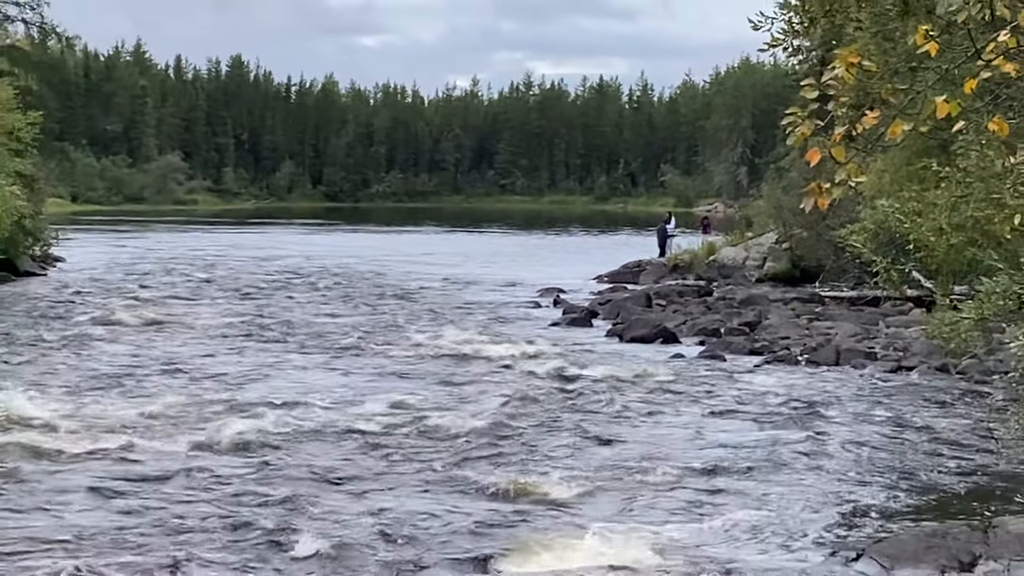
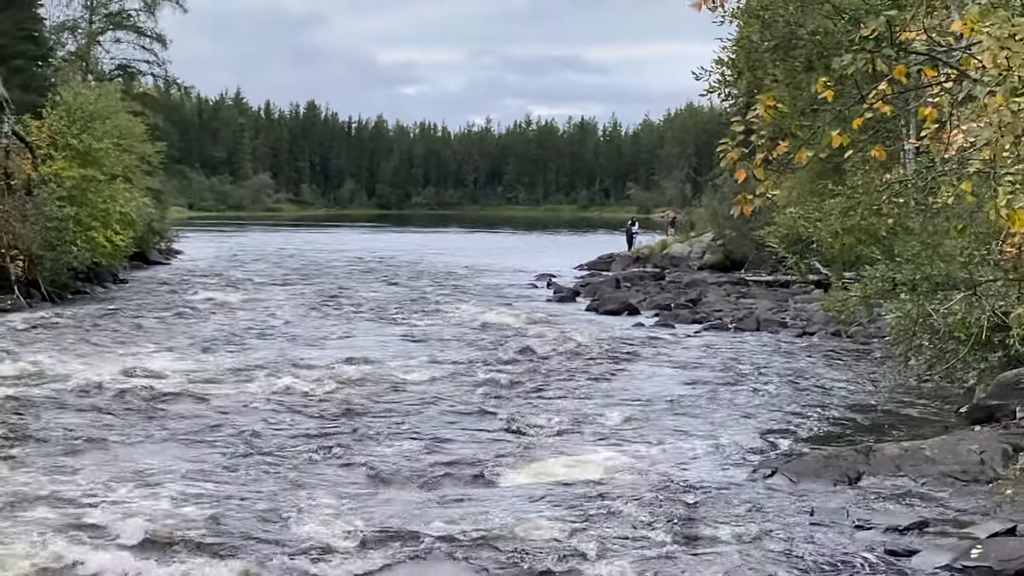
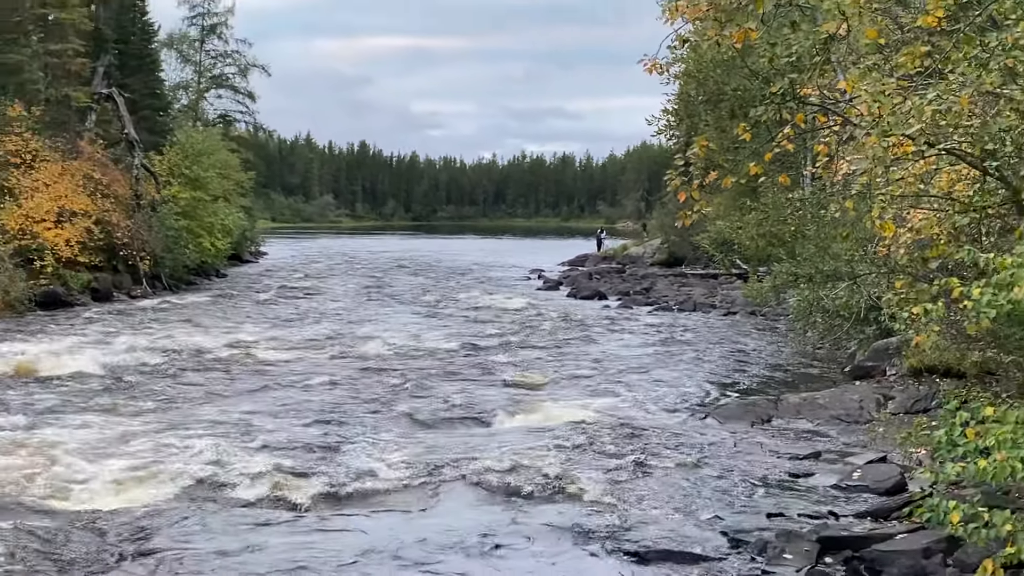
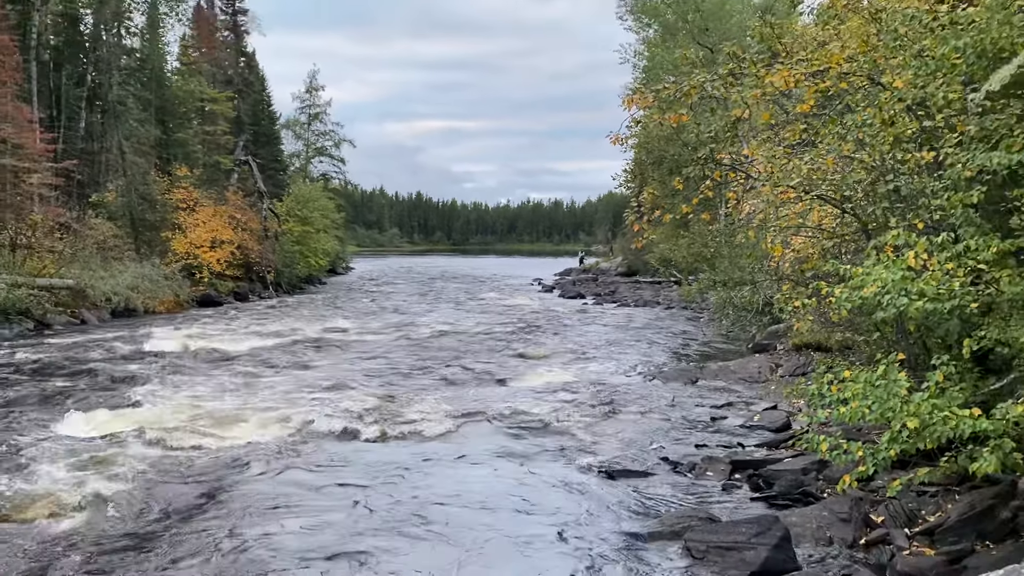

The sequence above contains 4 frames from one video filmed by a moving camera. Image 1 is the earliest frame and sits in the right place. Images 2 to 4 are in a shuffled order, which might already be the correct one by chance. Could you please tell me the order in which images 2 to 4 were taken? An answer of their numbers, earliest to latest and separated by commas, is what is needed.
2, 3, 4
